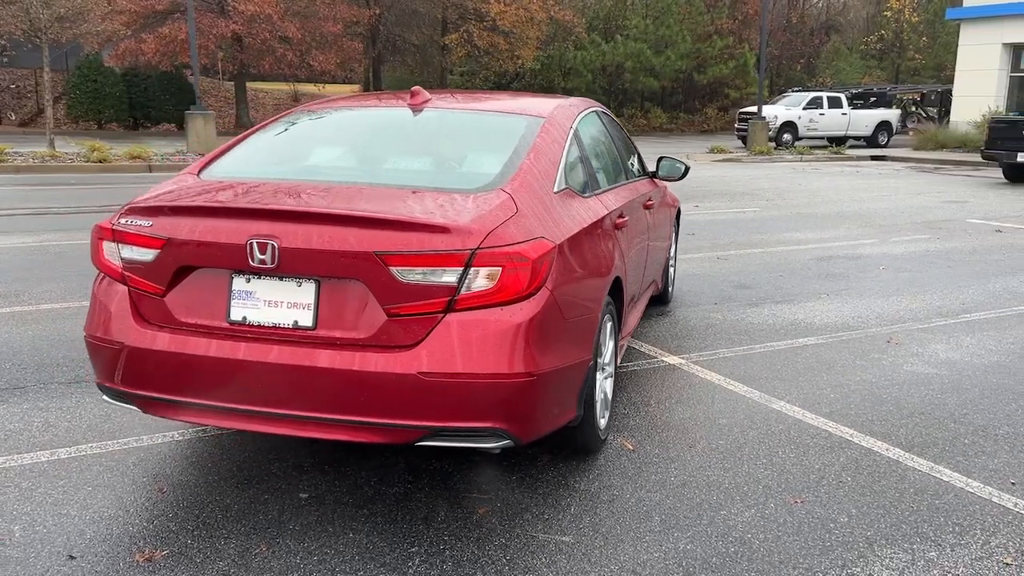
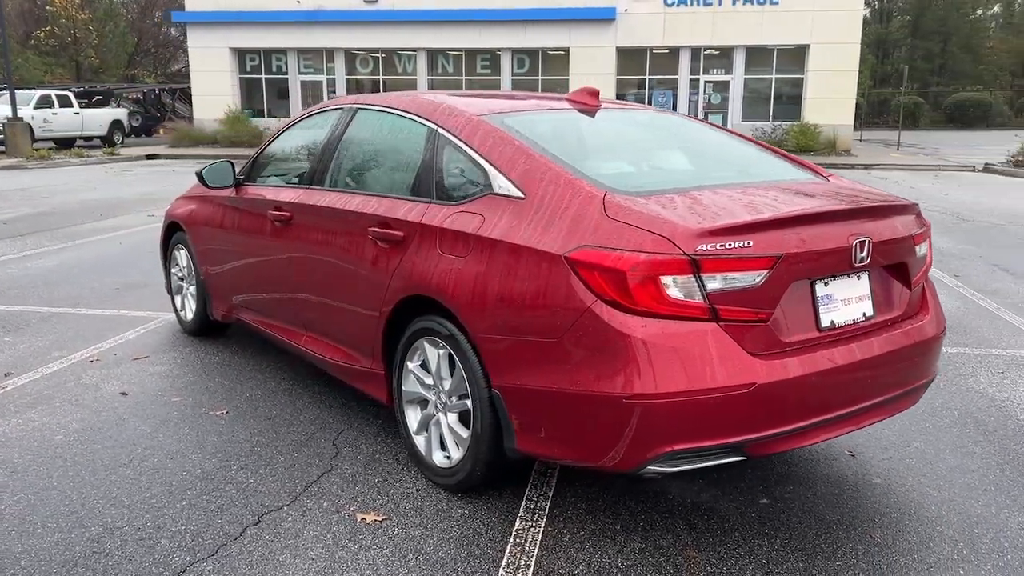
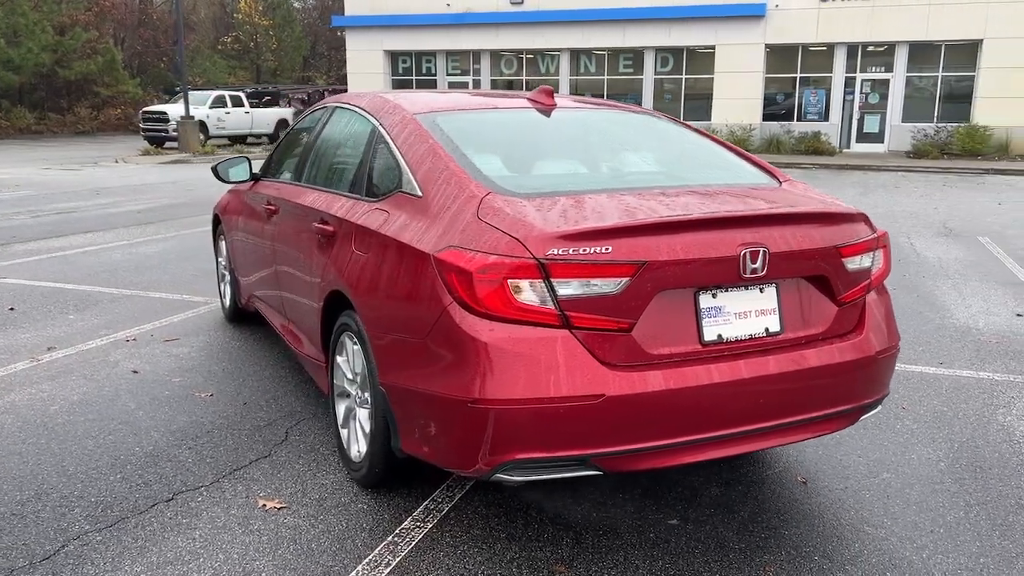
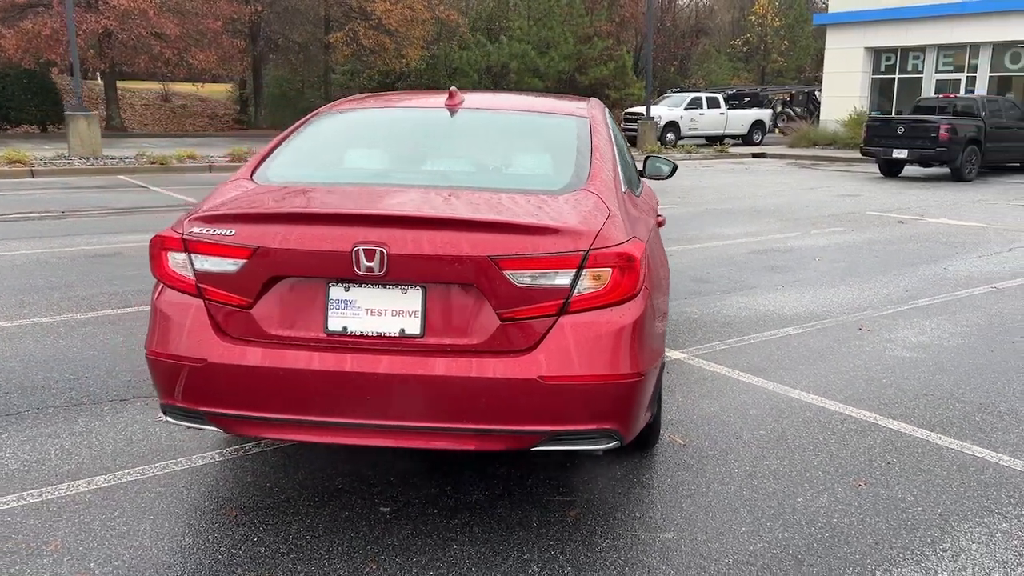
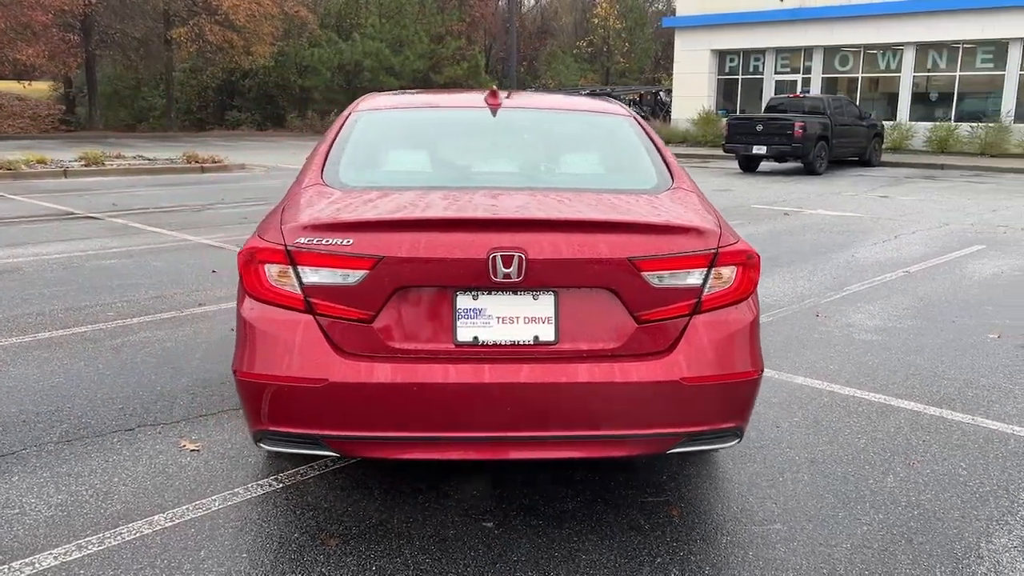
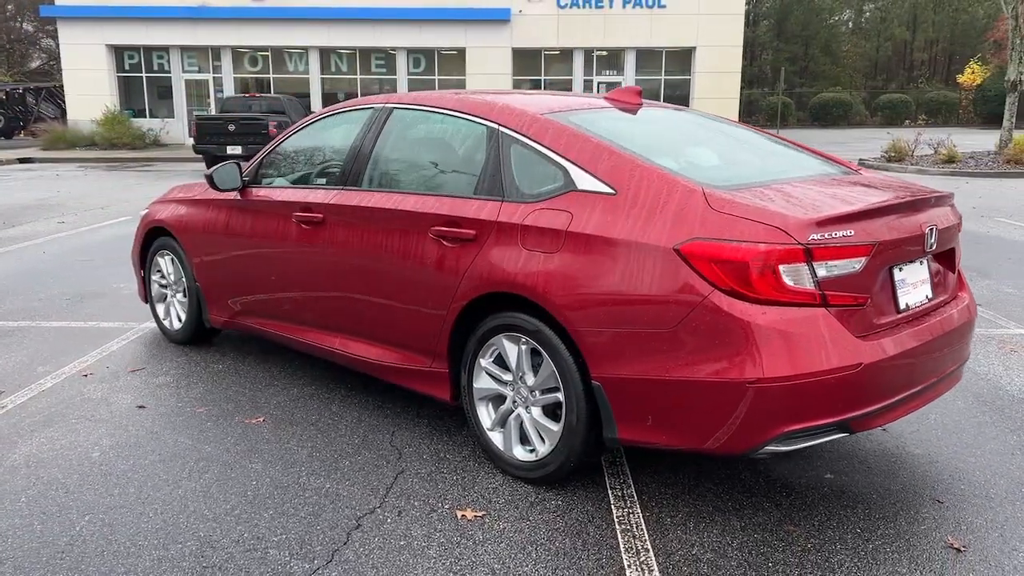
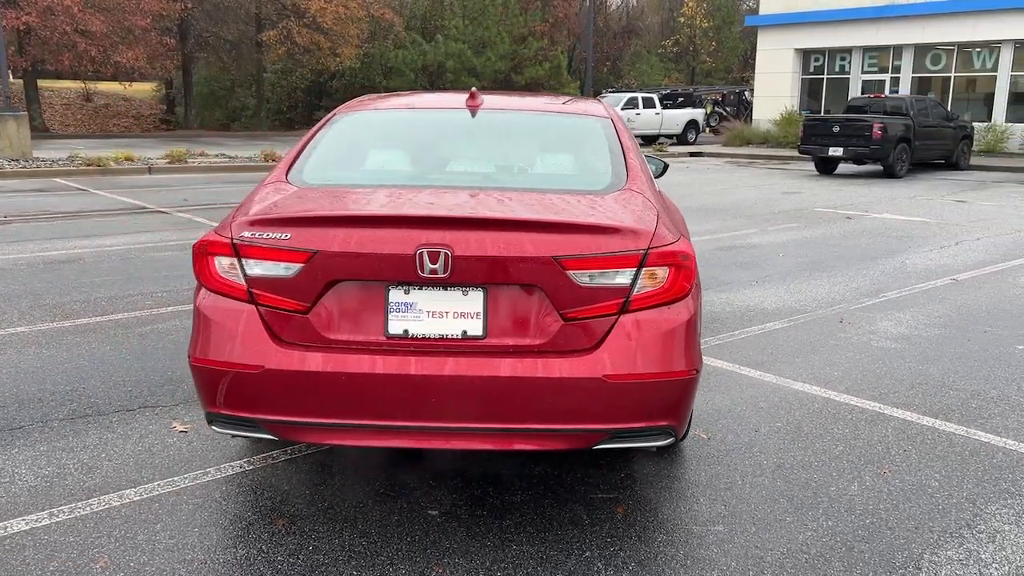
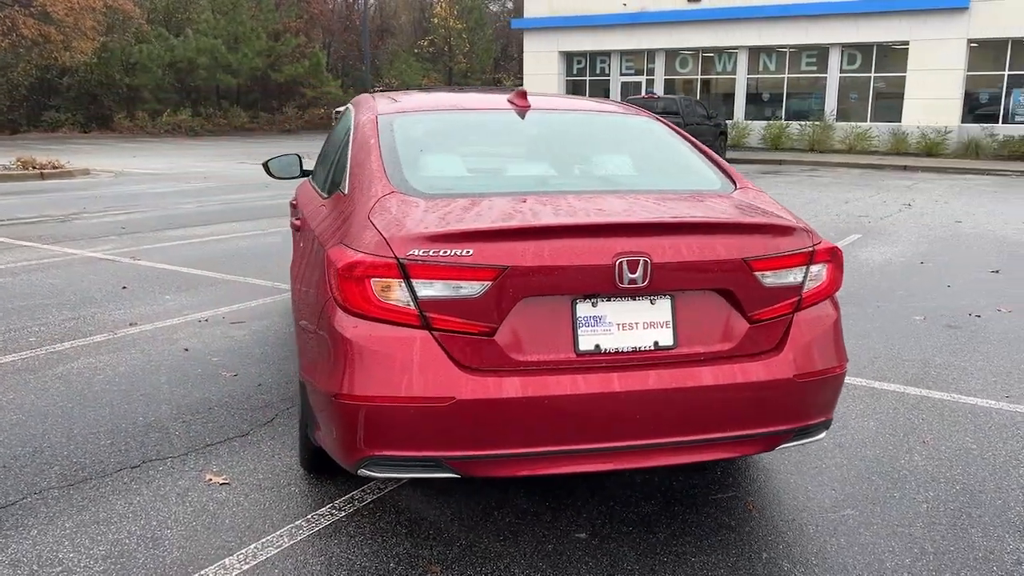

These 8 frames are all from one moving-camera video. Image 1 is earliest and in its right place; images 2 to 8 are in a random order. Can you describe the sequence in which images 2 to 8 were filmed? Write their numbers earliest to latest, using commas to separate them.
4, 7, 5, 8, 3, 2, 6
